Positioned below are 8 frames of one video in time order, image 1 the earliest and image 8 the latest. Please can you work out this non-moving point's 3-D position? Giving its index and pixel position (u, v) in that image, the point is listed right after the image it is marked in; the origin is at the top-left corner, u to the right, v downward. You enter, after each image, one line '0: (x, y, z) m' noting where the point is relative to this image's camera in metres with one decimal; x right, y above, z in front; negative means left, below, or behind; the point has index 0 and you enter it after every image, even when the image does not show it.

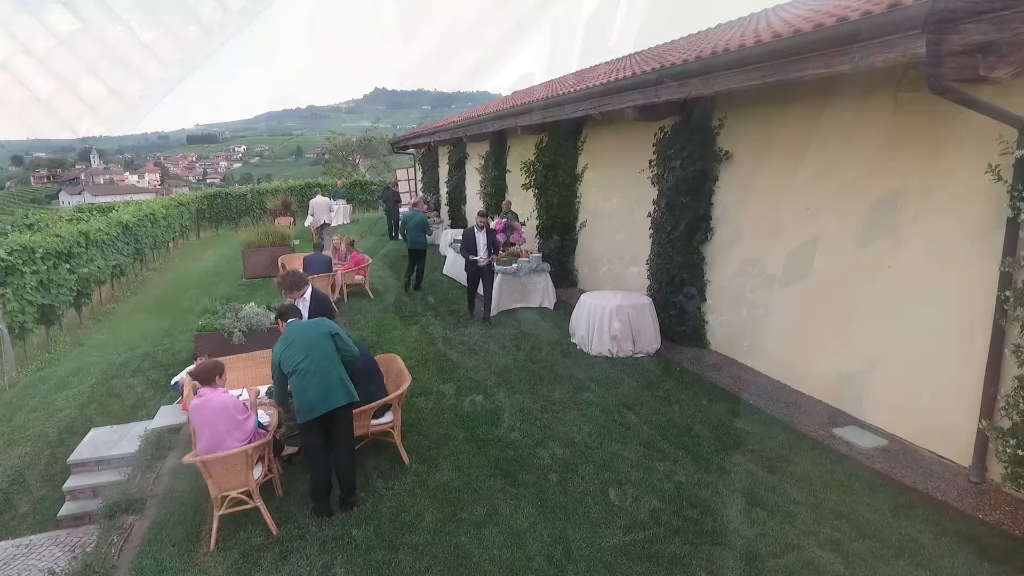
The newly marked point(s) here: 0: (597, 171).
0: (+1.1, +1.5, +8.2) m
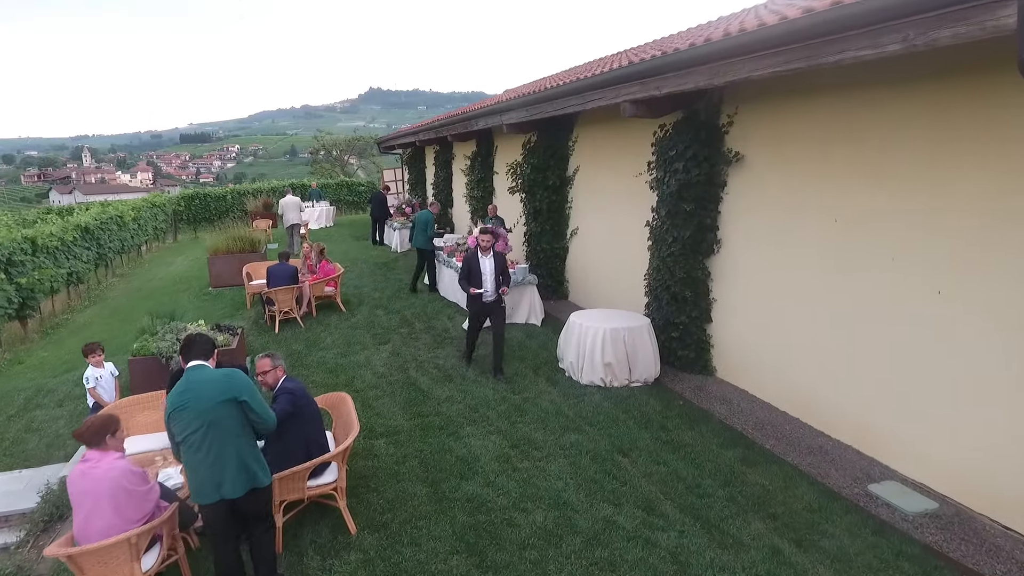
0: (+0.9, +1.4, +7.4) m
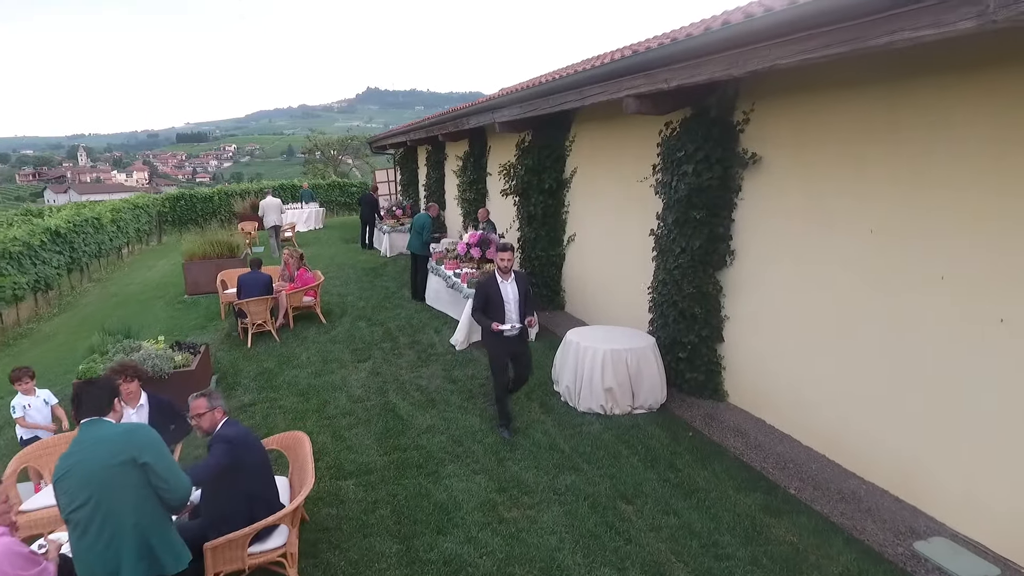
0: (+0.8, +1.2, +6.9) m
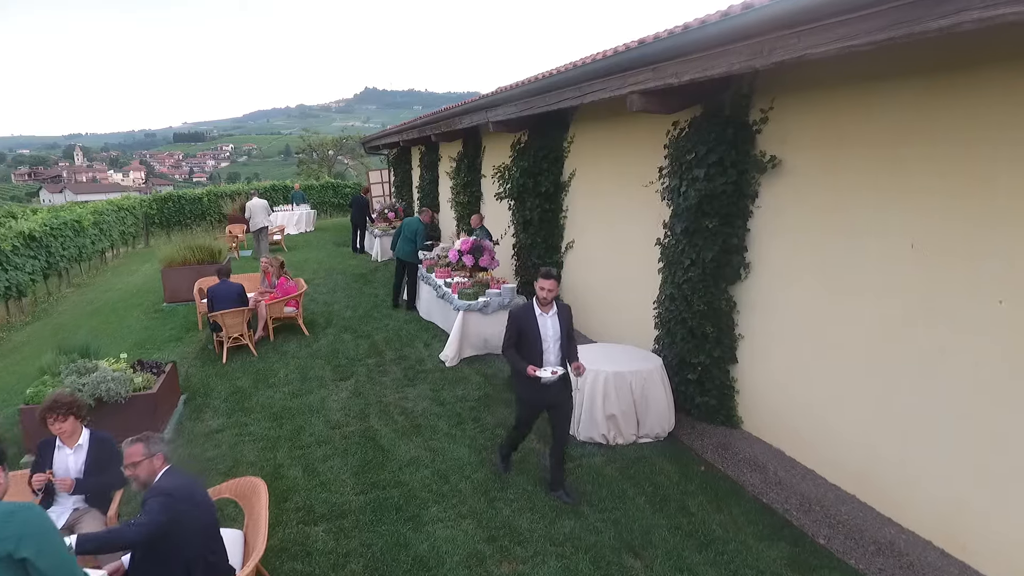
0: (+0.8, +1.1, +6.4) m
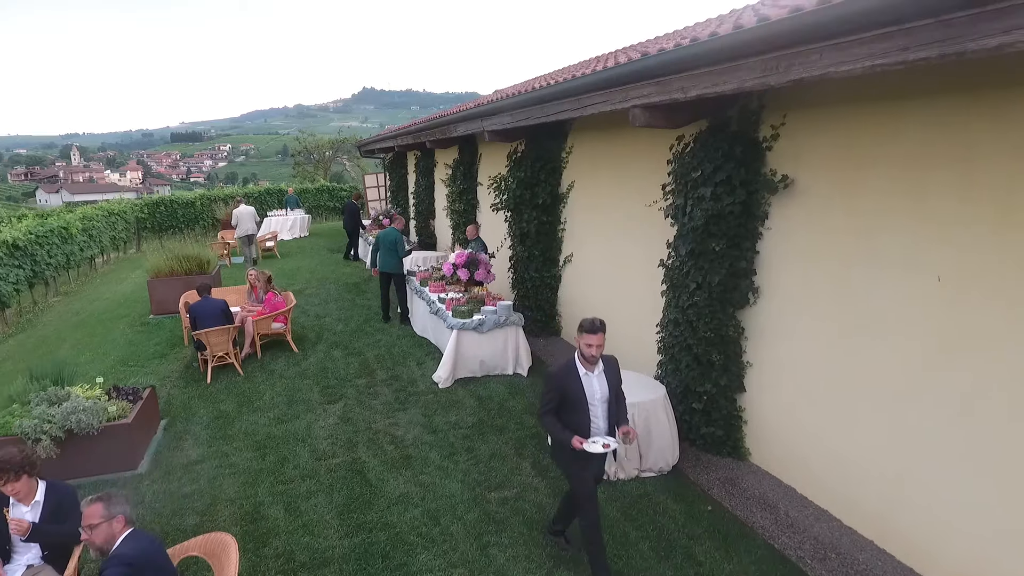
0: (+0.7, +1.0, +6.2) m
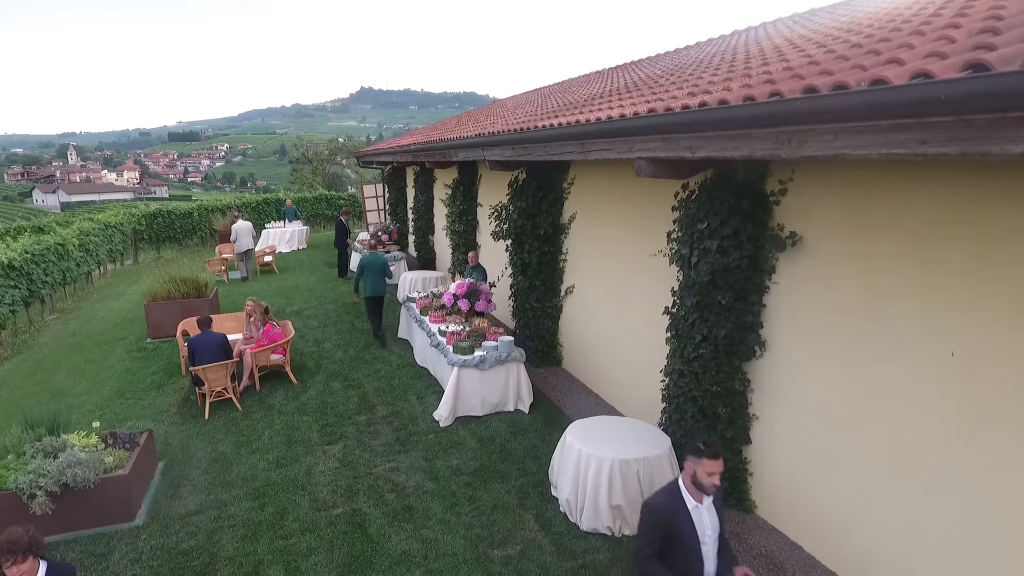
0: (+0.8, +0.6, +6.1) m
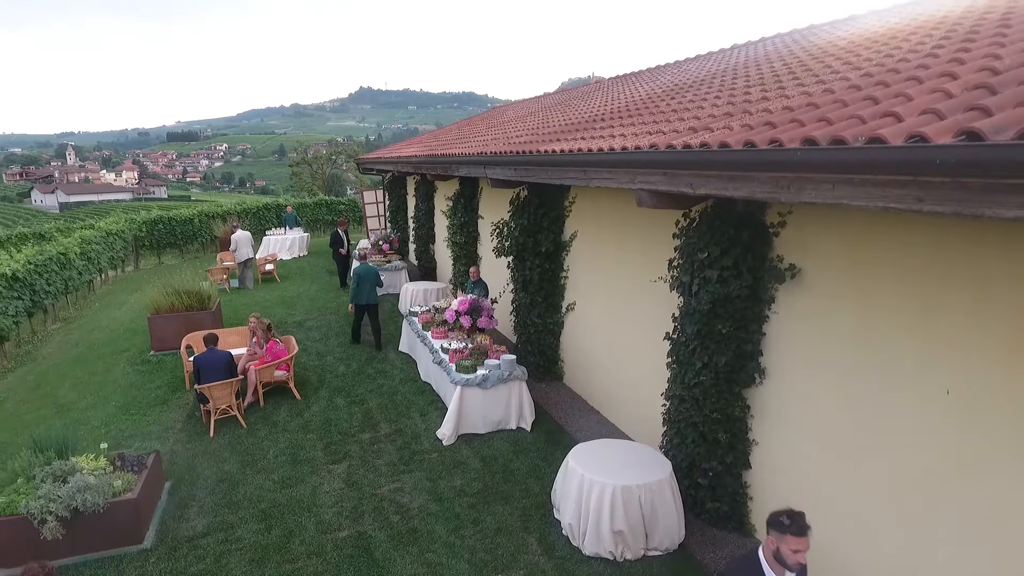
0: (+0.8, +0.4, +6.2) m
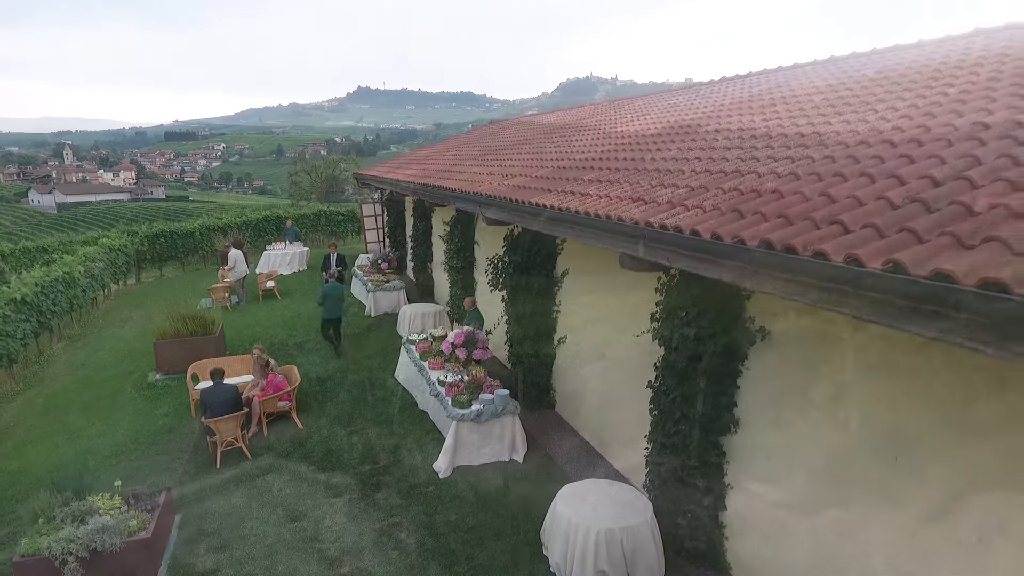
0: (+0.7, +0.1, +6.5) m
